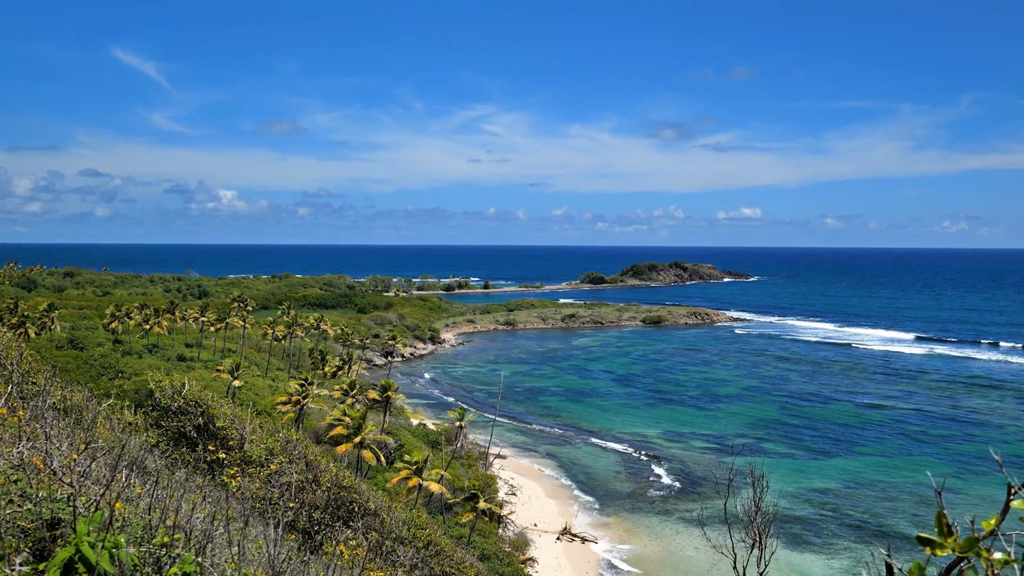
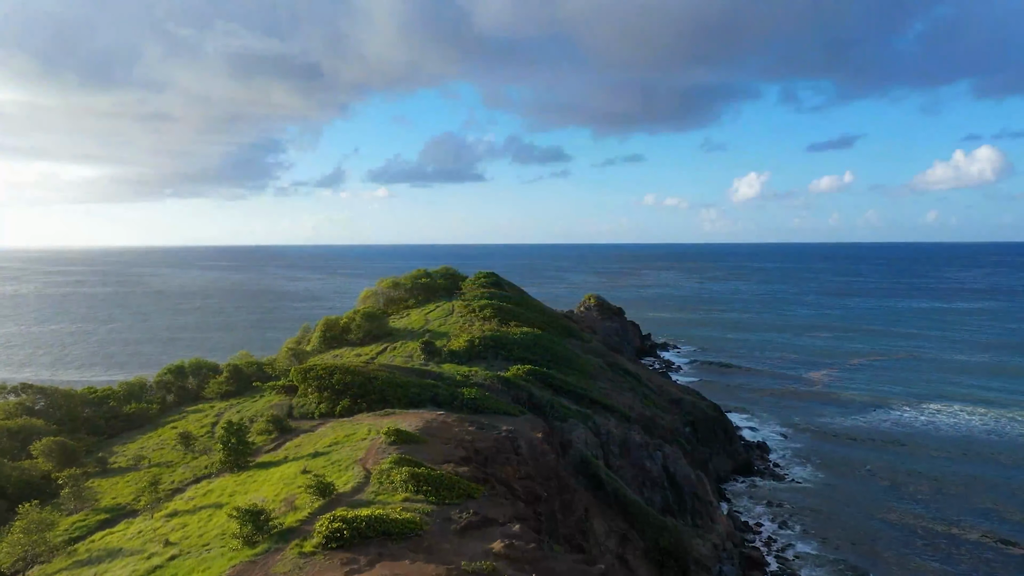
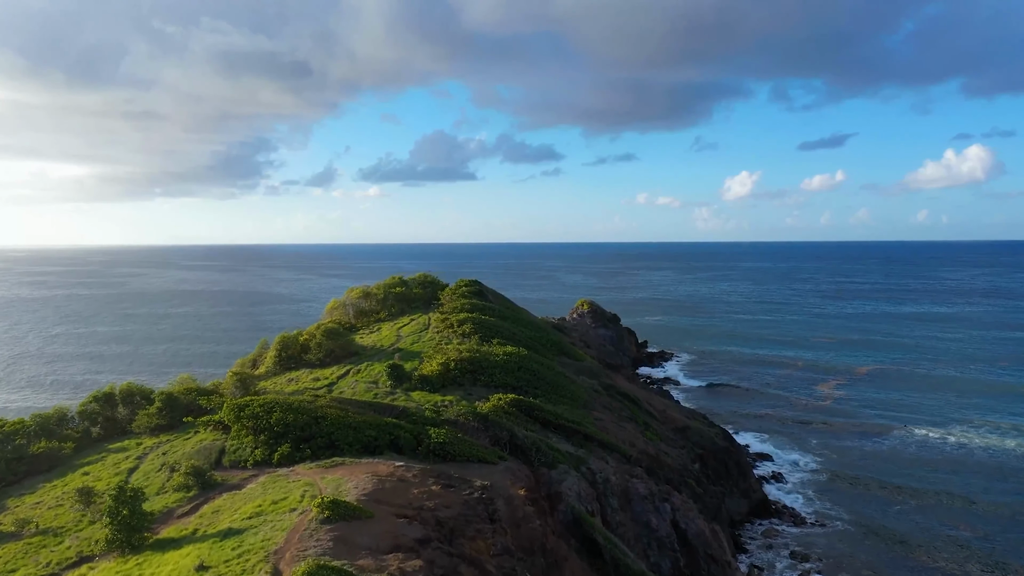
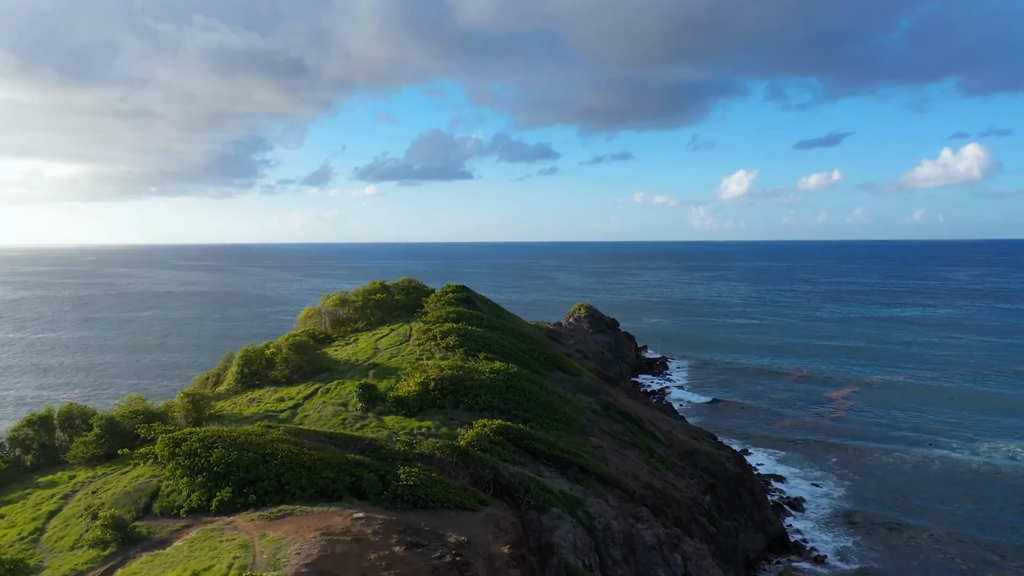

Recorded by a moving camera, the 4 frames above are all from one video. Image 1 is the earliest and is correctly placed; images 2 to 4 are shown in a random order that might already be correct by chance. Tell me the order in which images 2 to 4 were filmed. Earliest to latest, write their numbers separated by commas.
2, 3, 4
